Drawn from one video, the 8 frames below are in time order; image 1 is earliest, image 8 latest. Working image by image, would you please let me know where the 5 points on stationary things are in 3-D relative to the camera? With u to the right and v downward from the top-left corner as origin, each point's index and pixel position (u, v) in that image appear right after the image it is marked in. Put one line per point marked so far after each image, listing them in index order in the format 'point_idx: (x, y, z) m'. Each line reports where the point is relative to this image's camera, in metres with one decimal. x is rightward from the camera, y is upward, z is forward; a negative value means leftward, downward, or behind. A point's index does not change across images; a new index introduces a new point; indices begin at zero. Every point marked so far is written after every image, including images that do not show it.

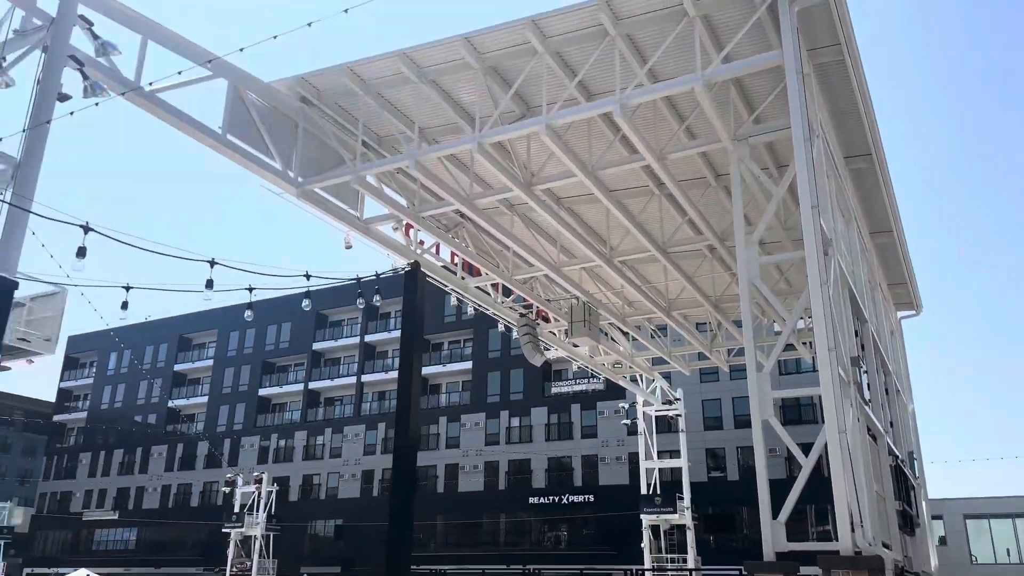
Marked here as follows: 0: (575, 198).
0: (+1.6, +2.2, +19.7) m
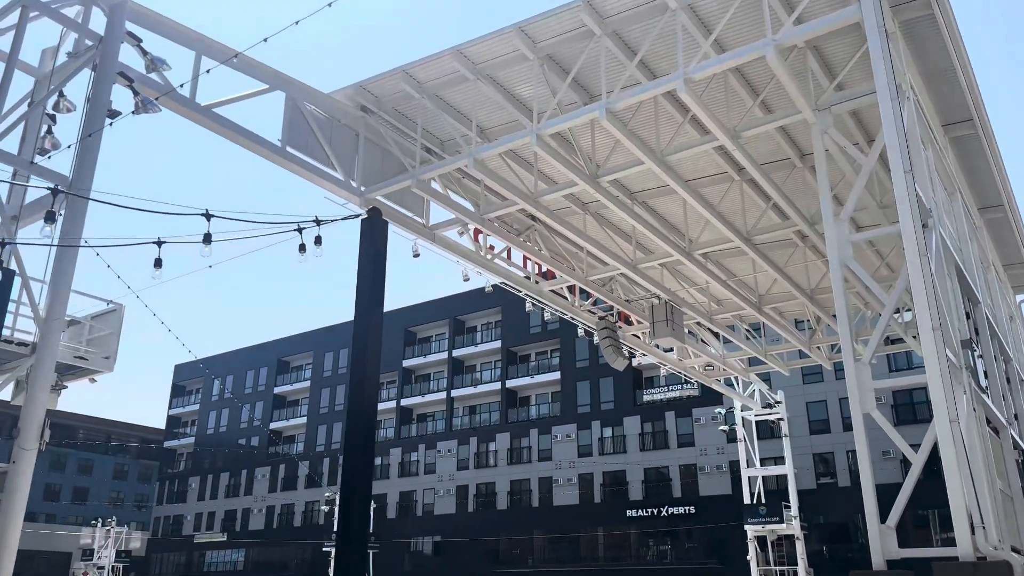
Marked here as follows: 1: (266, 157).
0: (+3.2, +2.2, +18.7) m
1: (-4.4, +2.4, +14.5) m
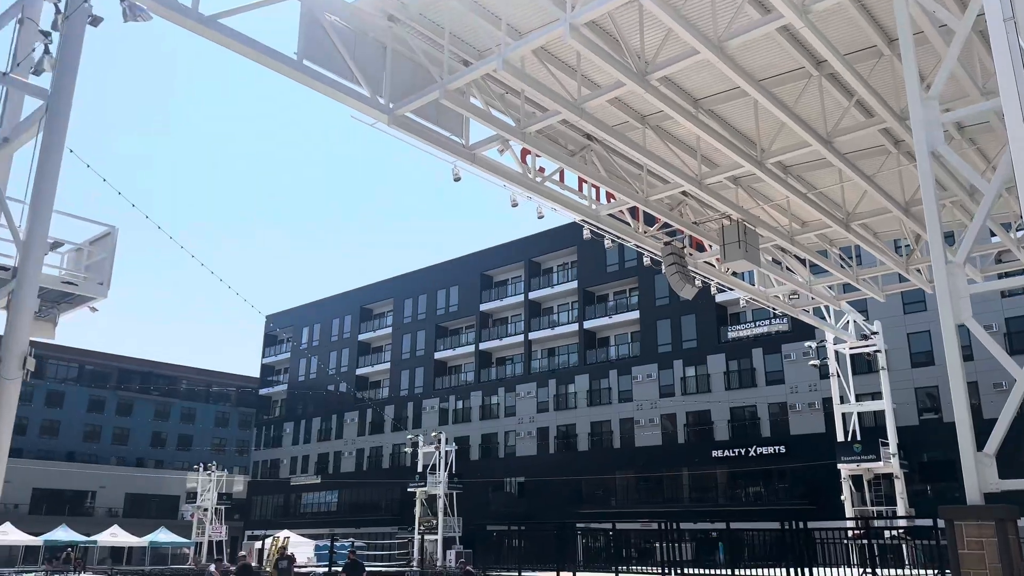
0: (+4.2, +4.0, +16.8) m
1: (-3.8, +3.6, +13.5) m
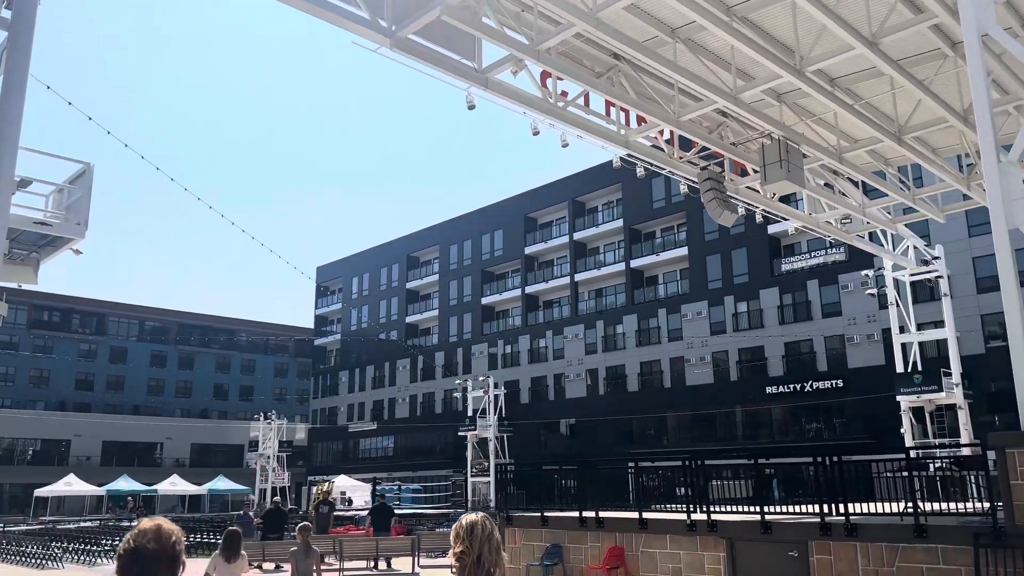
0: (+4.5, +5.5, +15.4) m
1: (-3.8, +4.6, +12.7) m
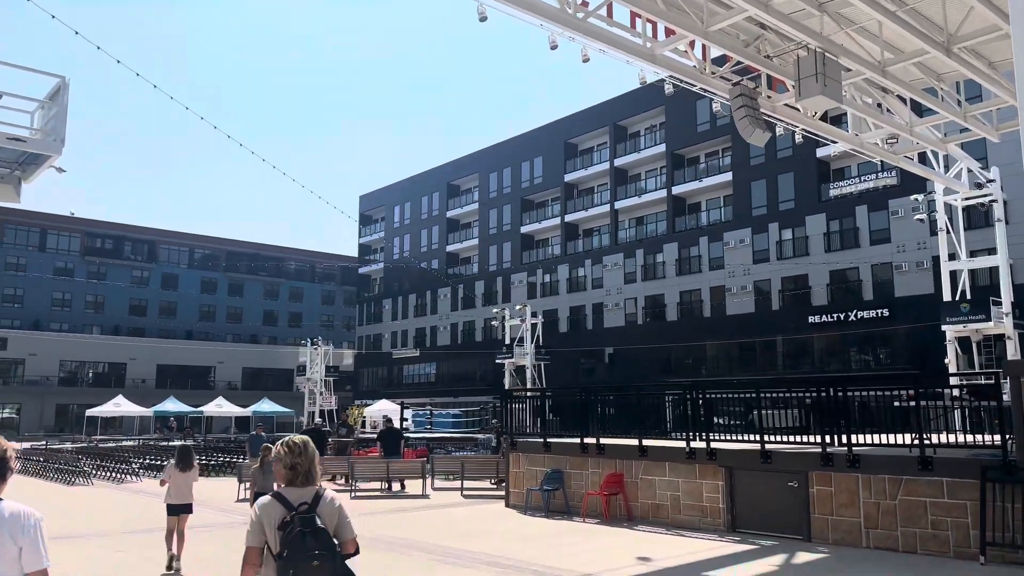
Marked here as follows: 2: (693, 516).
0: (+4.7, +6.9, +14.2) m
1: (-3.7, +5.8, +12.1) m
2: (+2.2, -2.8, +10.0) m
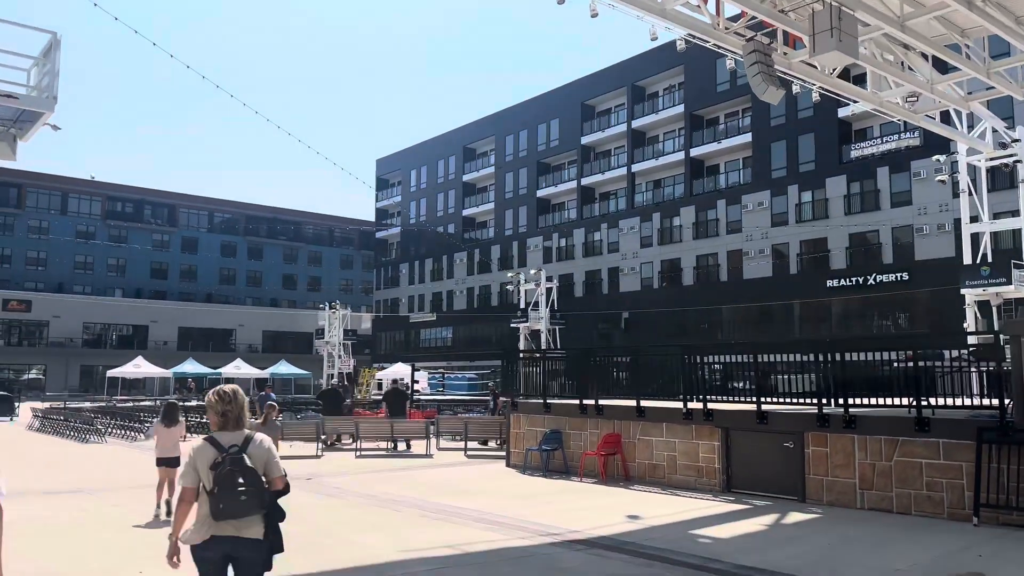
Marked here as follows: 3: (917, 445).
0: (+4.7, +7.5, +13.6) m
1: (-3.7, +6.4, +11.8) m
2: (+2.2, -2.3, +9.9) m
3: (+4.0, -1.5, +8.0) m
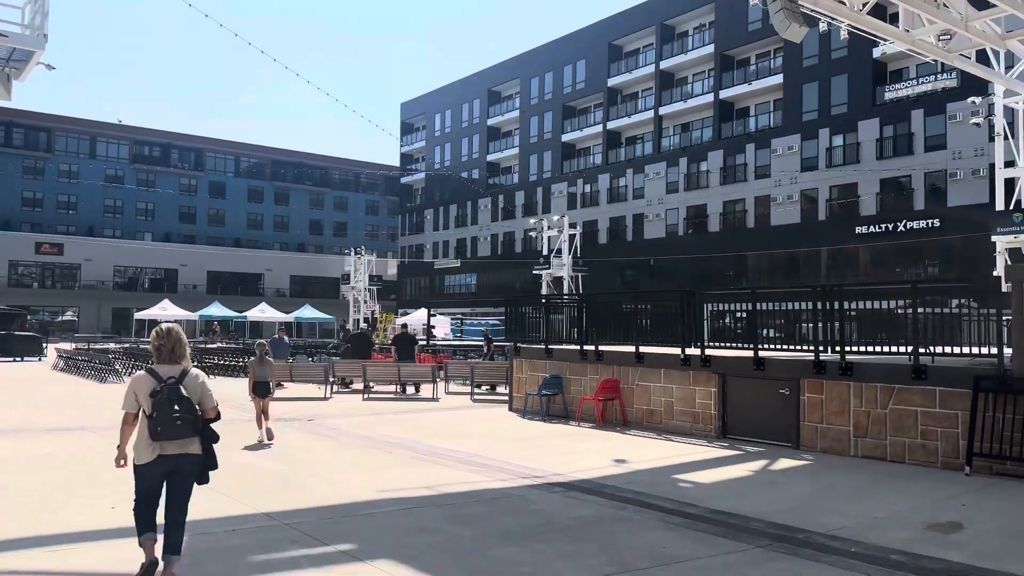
0: (+4.9, +8.4, +12.8) m
1: (-3.6, +7.2, +11.4) m
2: (+2.1, -1.6, +9.9) m
3: (+3.9, -1.0, +7.8) m
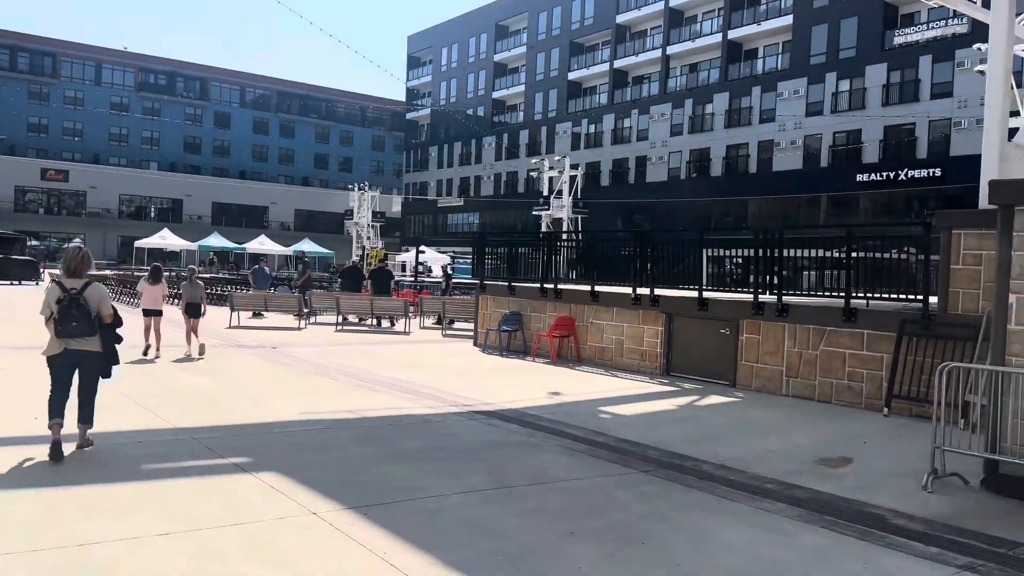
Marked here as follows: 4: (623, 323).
0: (+4.6, +9.3, +12.2) m
1: (-4.0, +8.2, +11.0) m
2: (+1.5, -0.9, +10.1) m
3: (+3.3, -0.5, +8.0) m
4: (+1.4, -0.4, +10.3) m
